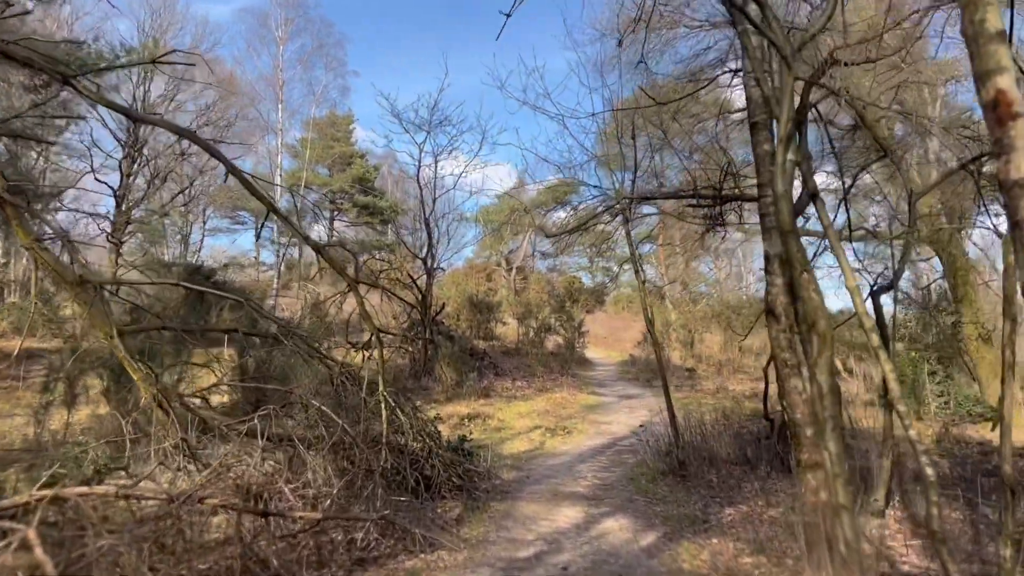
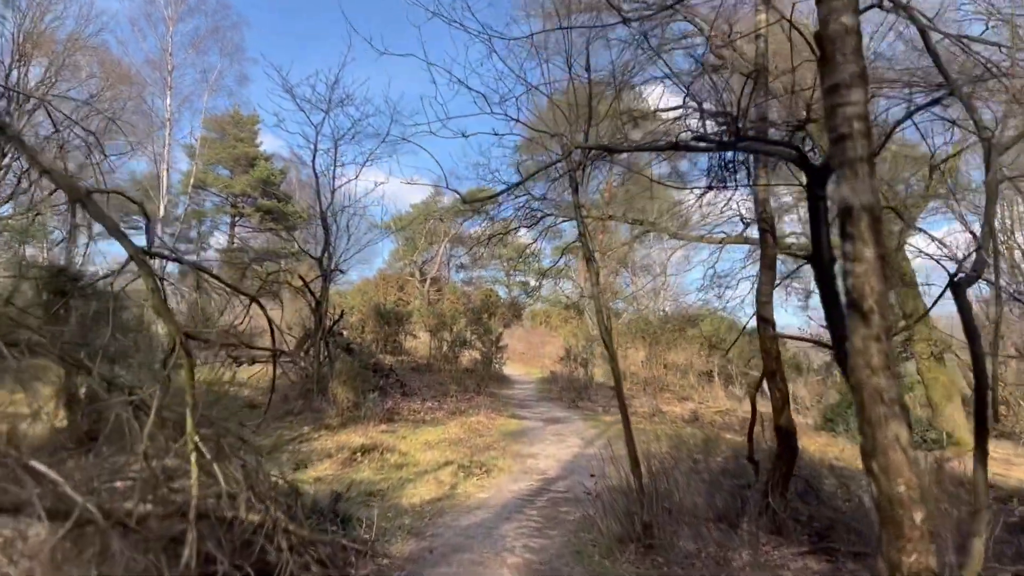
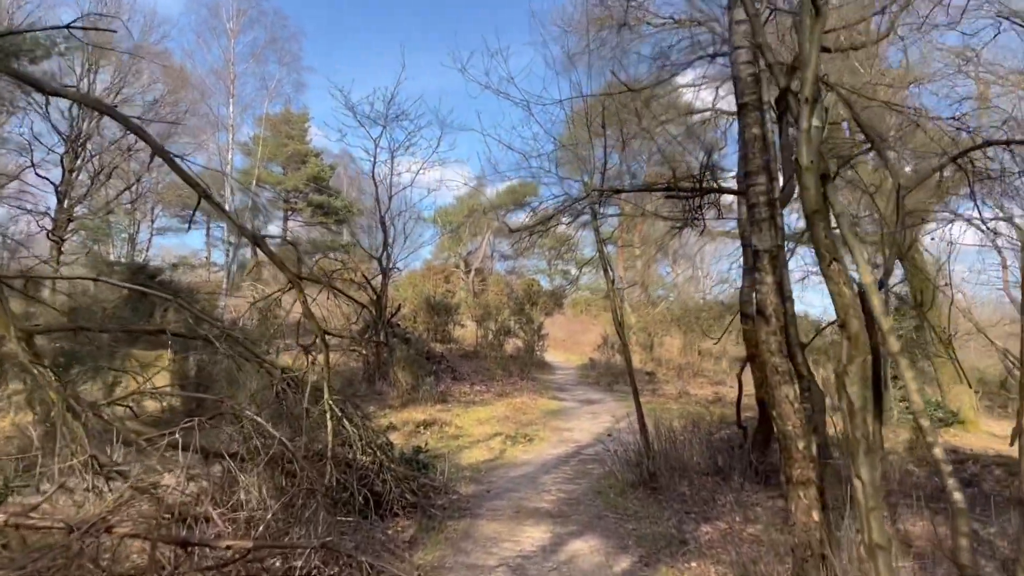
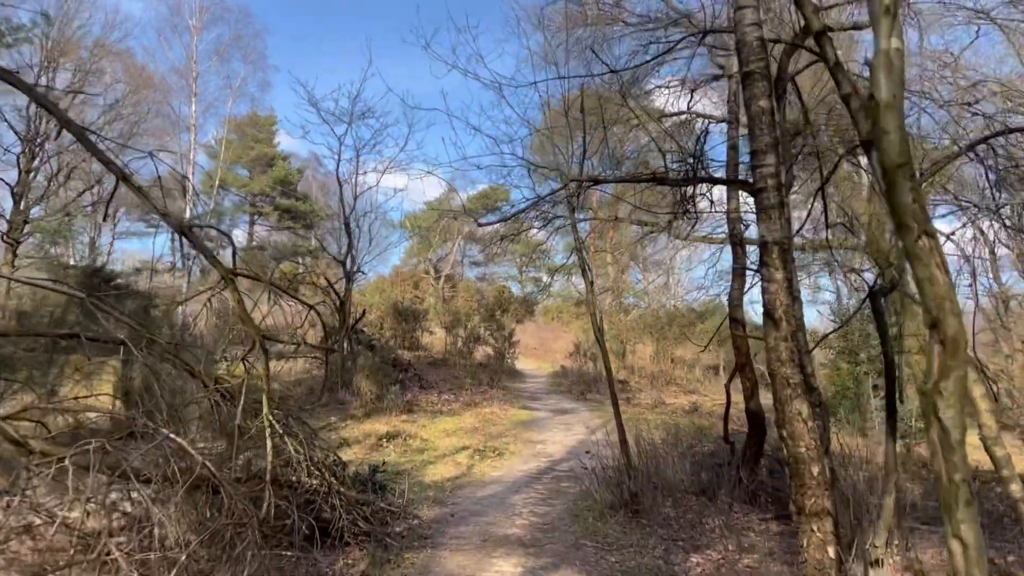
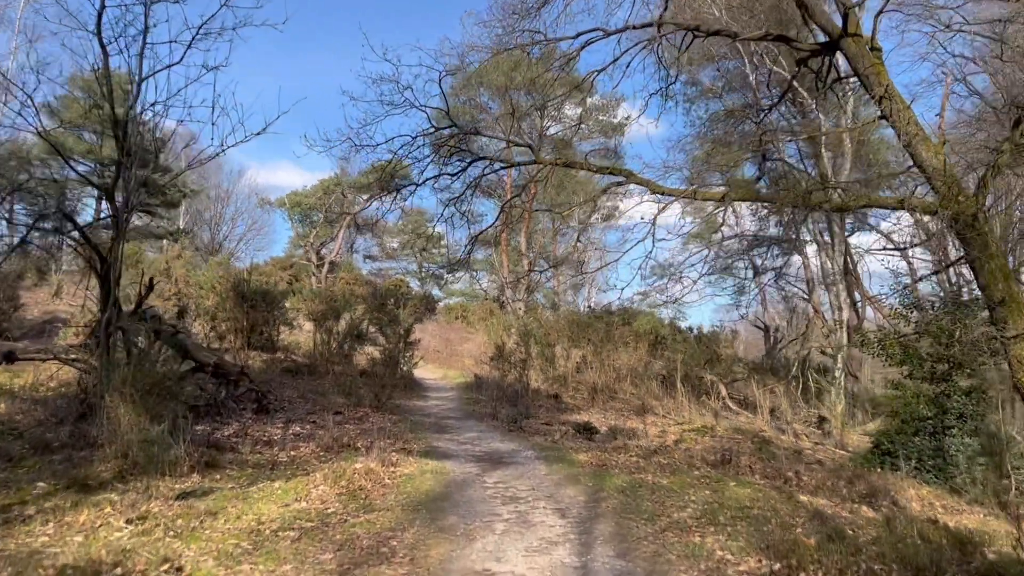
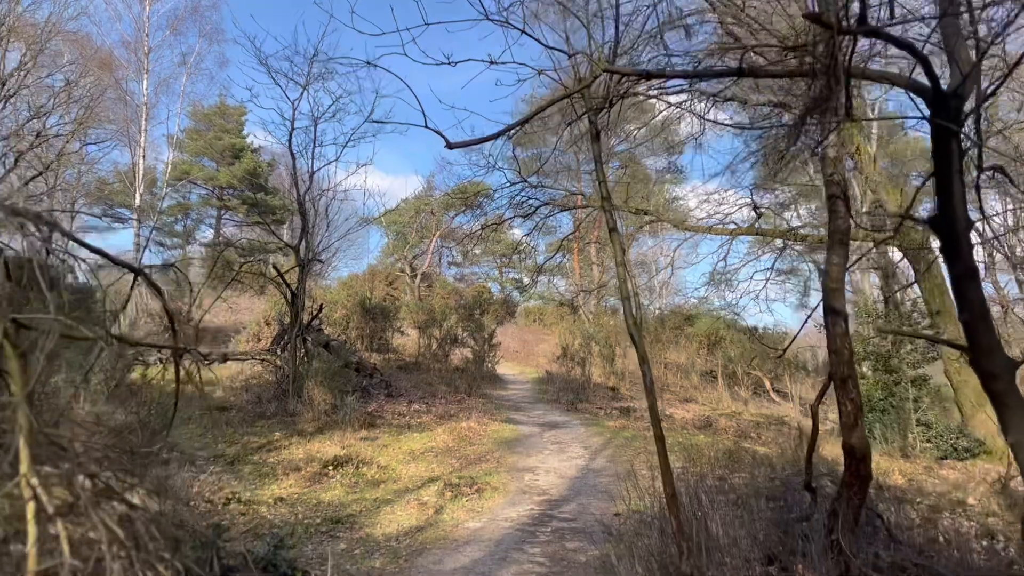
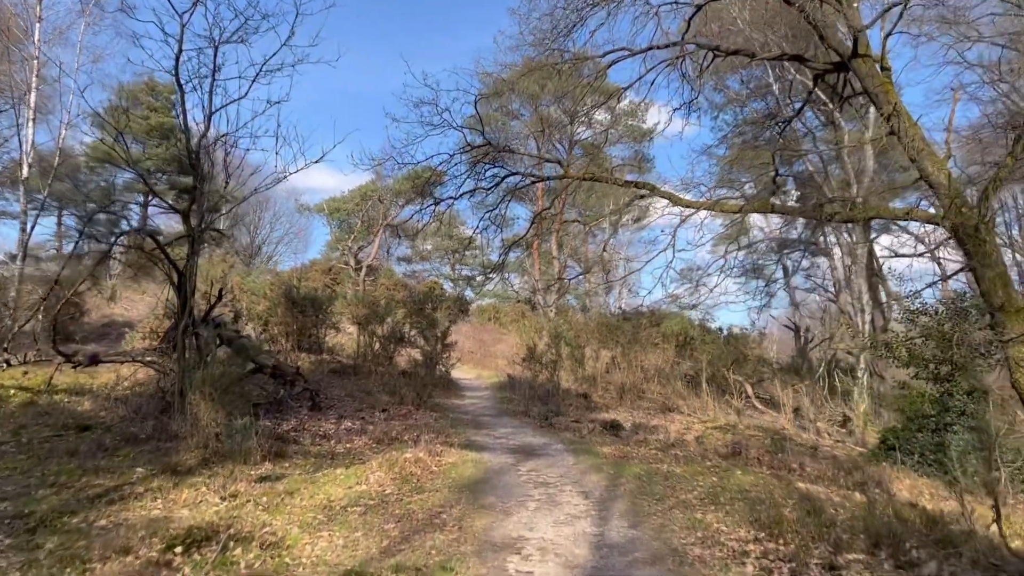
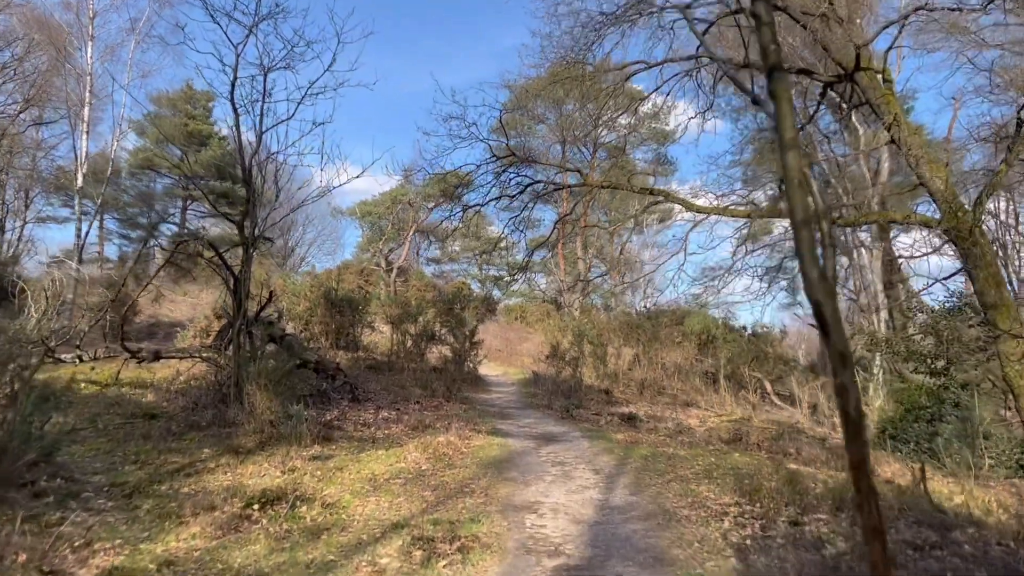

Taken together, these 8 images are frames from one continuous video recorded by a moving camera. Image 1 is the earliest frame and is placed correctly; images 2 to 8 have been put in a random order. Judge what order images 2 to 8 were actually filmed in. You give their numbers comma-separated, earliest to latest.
3, 4, 2, 6, 8, 7, 5
